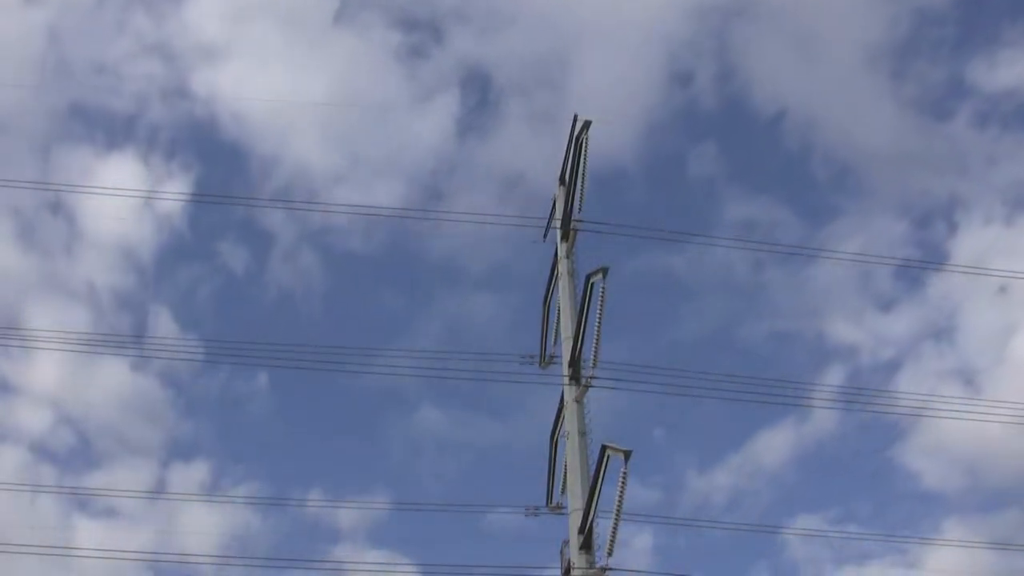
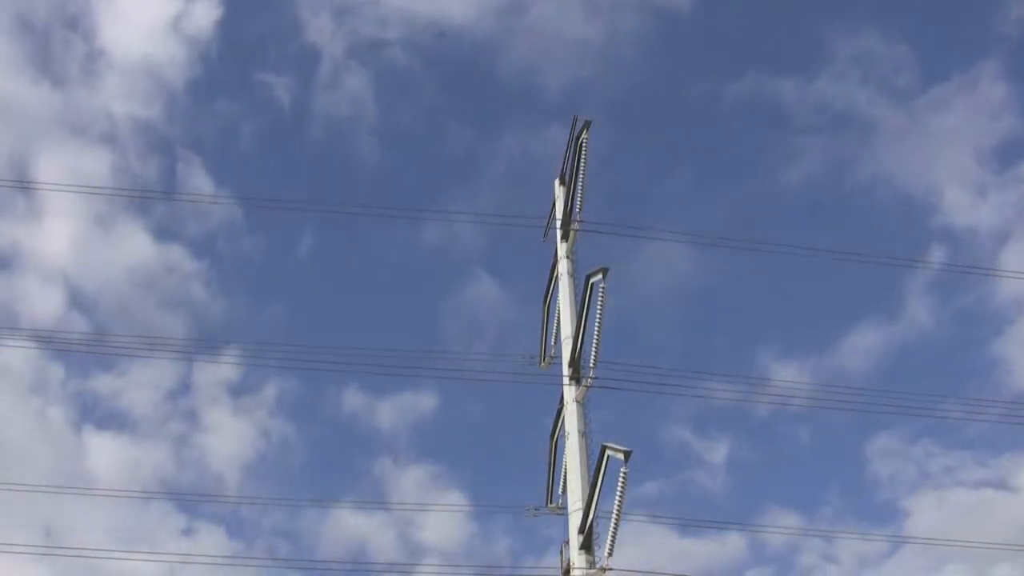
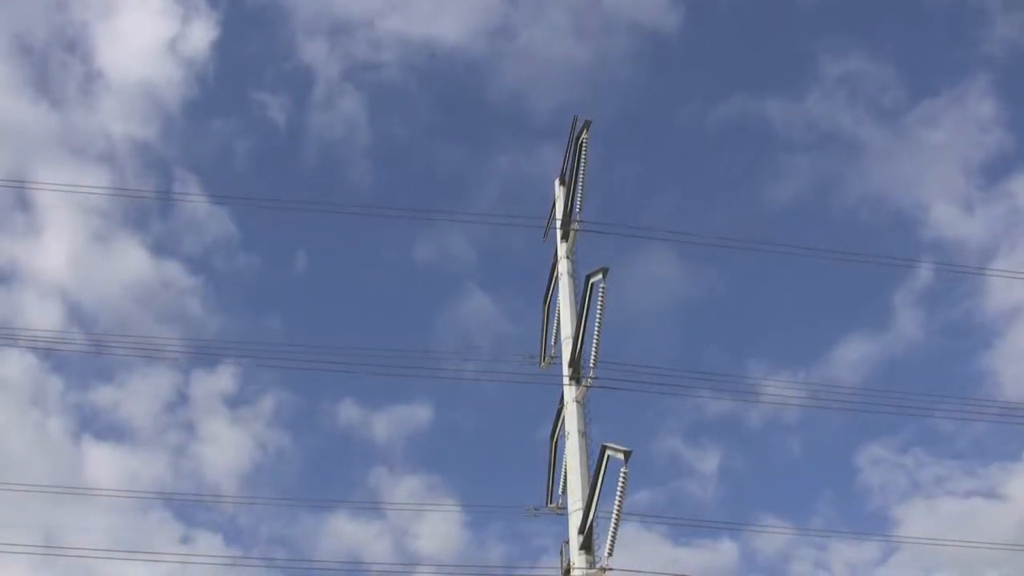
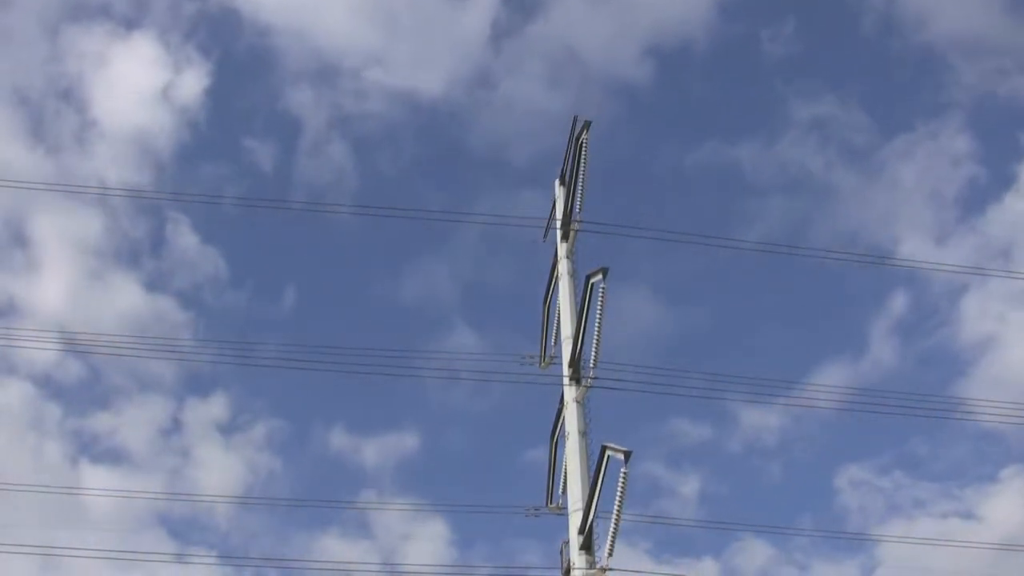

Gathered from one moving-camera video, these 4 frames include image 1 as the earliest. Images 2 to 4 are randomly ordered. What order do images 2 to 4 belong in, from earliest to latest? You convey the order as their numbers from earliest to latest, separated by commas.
4, 3, 2
